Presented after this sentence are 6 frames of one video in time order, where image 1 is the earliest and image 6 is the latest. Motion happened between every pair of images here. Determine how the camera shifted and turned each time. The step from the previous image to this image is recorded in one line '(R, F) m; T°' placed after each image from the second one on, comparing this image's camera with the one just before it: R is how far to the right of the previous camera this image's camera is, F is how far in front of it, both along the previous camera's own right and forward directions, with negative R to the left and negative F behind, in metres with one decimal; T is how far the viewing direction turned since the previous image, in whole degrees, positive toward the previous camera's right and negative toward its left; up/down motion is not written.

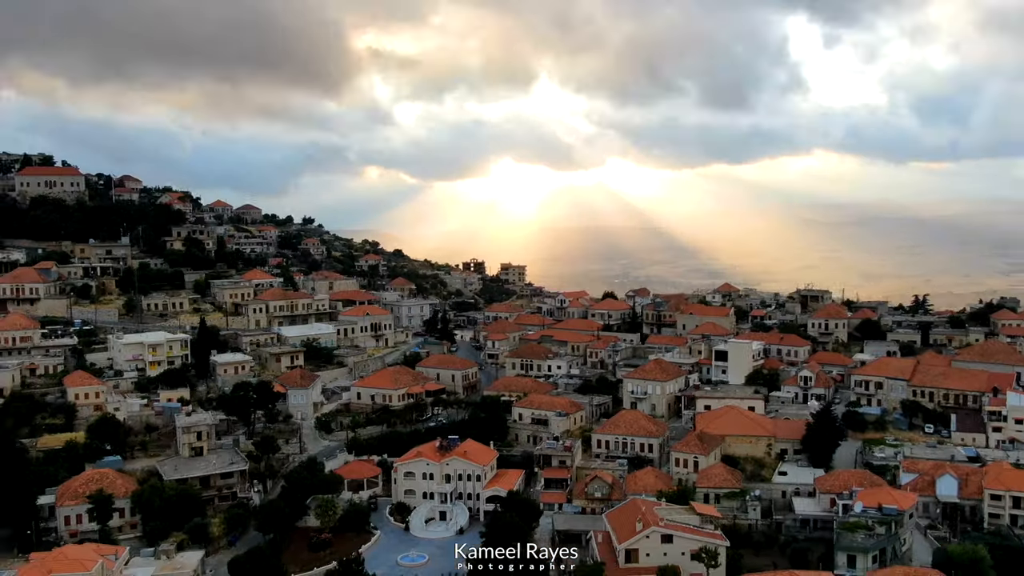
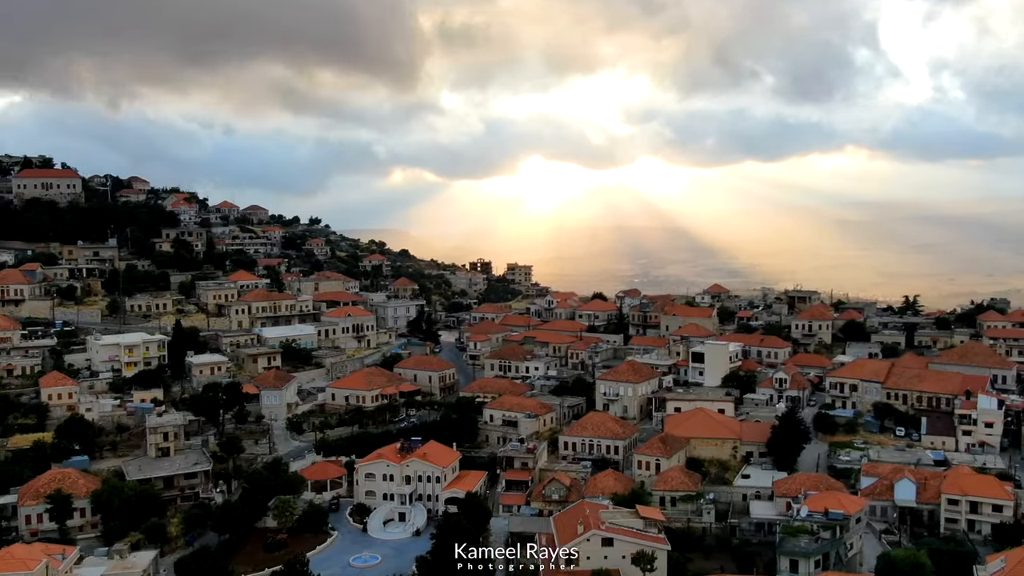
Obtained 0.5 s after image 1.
(+1.9, 0.0) m; -1°
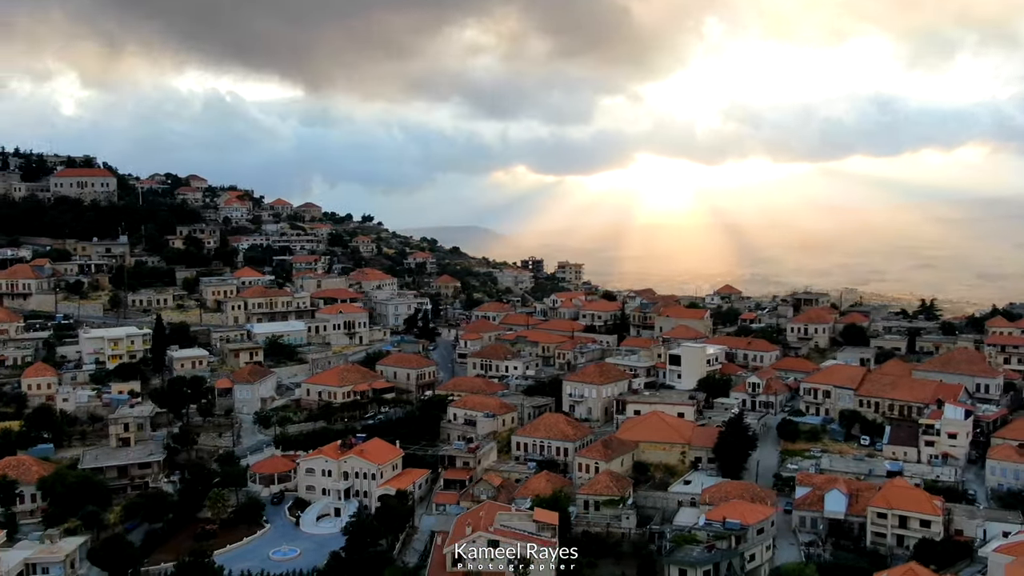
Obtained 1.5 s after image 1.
(+4.6, +0.2) m; -5°
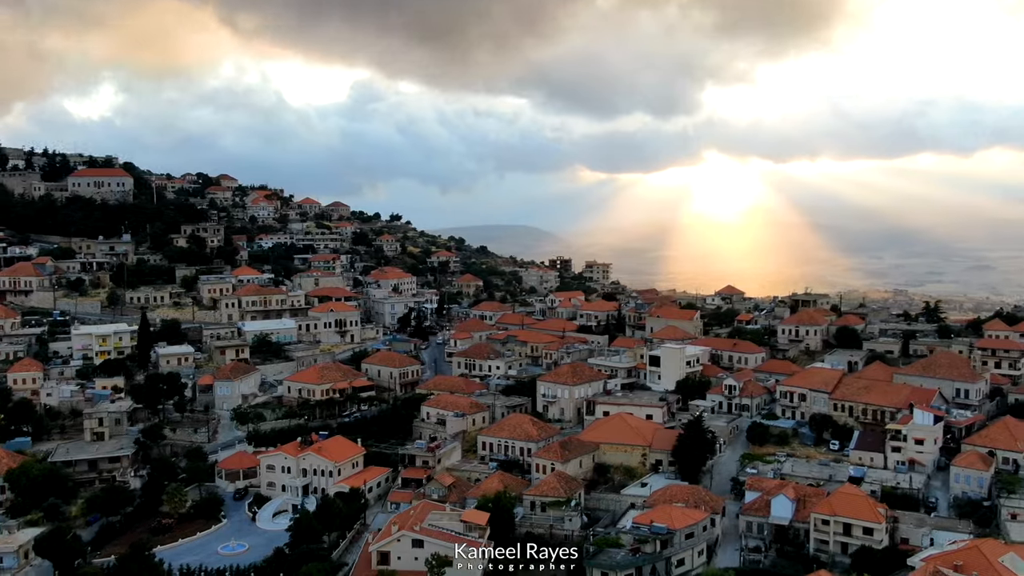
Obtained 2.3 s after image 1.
(+2.9, +0.1) m; -3°
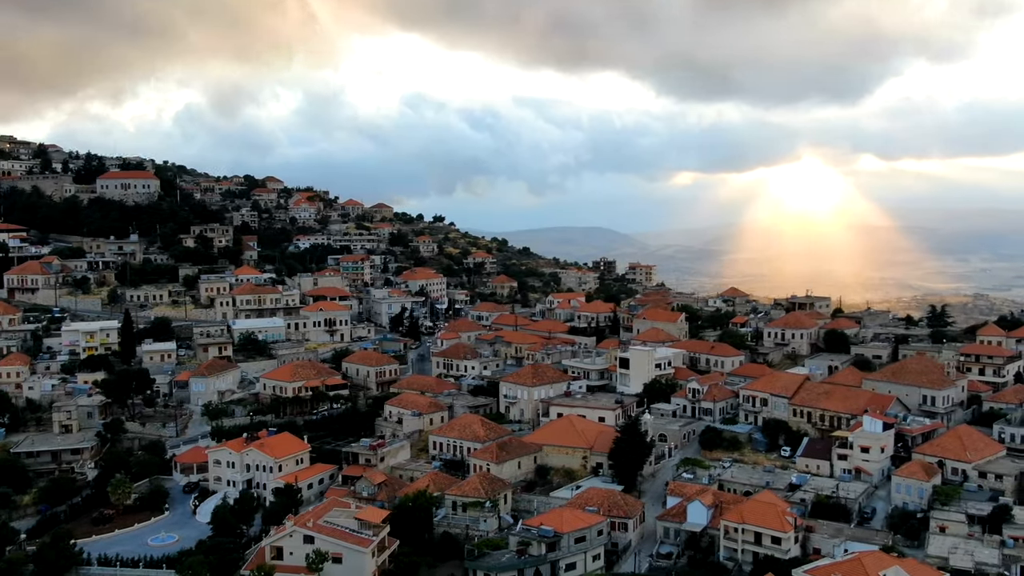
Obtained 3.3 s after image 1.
(+4.4, +0.3) m; -5°
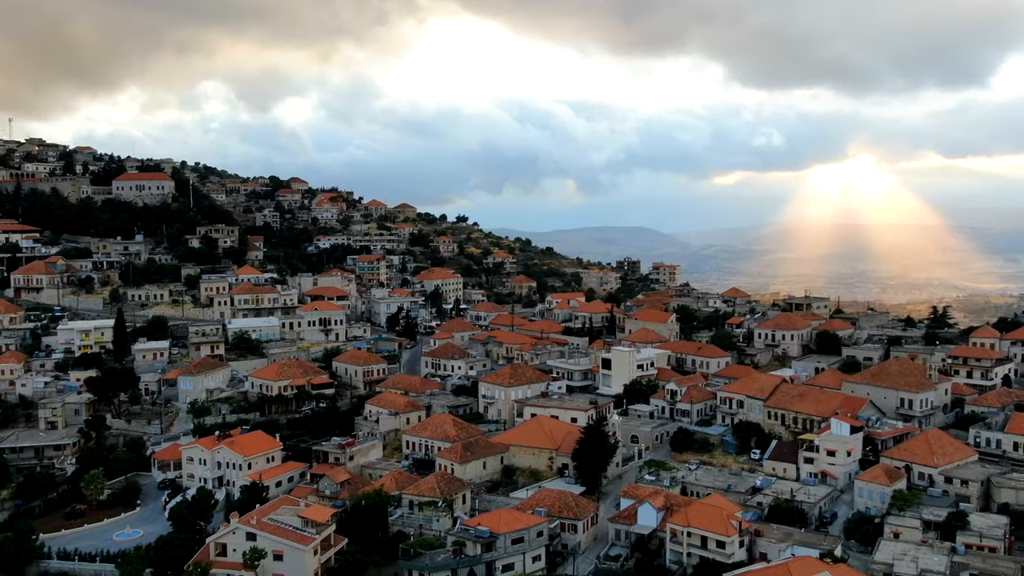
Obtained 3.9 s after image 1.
(+2.4, +0.1) m; -3°
